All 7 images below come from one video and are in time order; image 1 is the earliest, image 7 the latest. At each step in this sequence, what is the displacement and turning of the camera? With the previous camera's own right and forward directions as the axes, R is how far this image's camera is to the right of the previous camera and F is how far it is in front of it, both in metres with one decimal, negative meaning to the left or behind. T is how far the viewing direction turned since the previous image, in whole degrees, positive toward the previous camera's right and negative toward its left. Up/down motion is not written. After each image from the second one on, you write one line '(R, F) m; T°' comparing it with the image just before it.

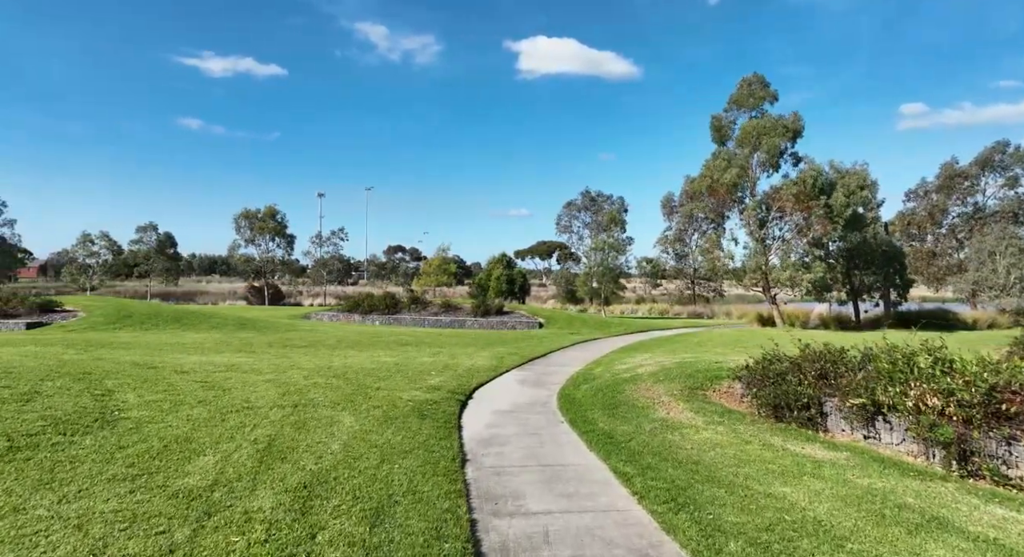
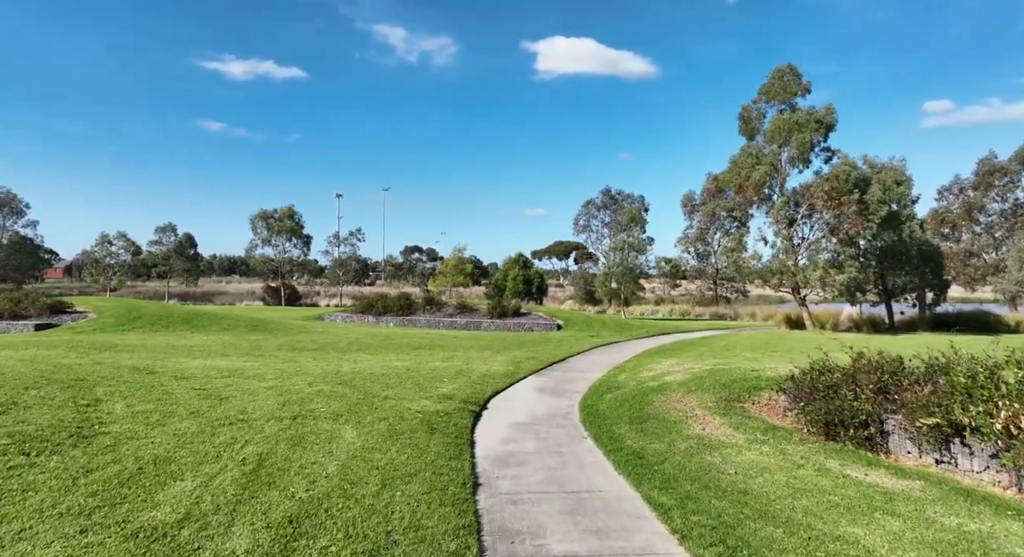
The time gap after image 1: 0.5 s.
(0.0, +0.7) m; -2°
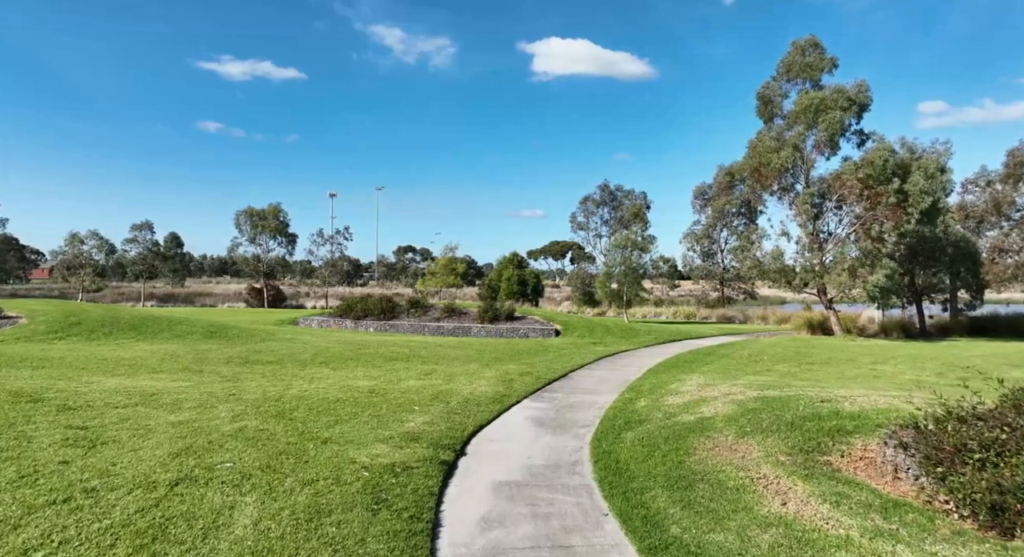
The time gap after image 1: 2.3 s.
(+0.1, +2.2) m; 0°
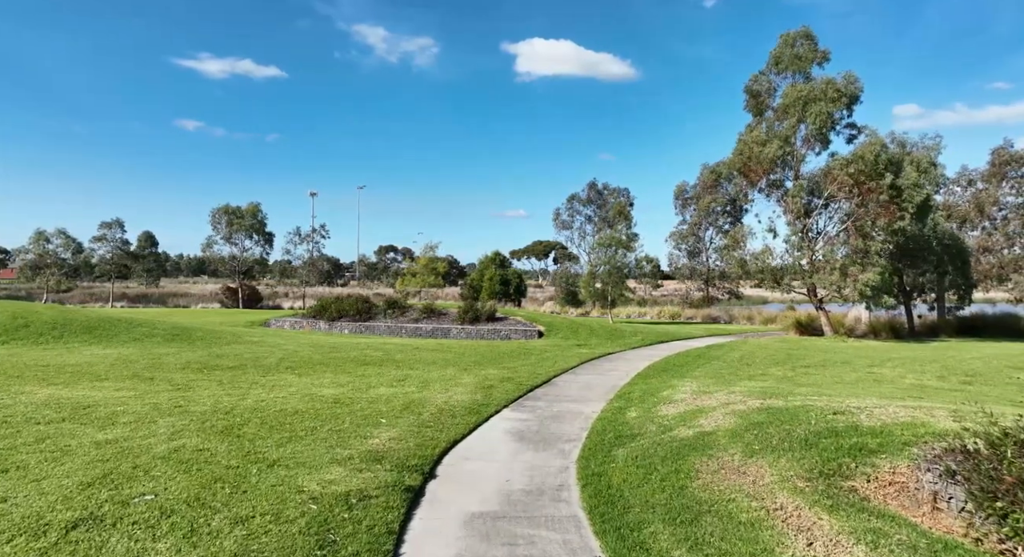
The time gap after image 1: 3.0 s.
(+0.1, +0.8) m; +2°
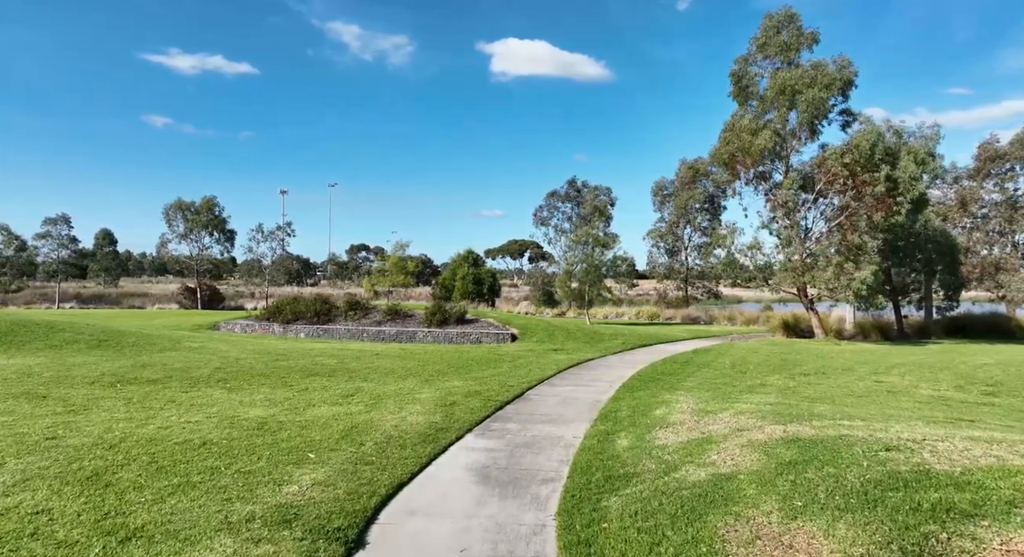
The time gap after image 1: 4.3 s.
(+0.1, +1.4) m; +2°
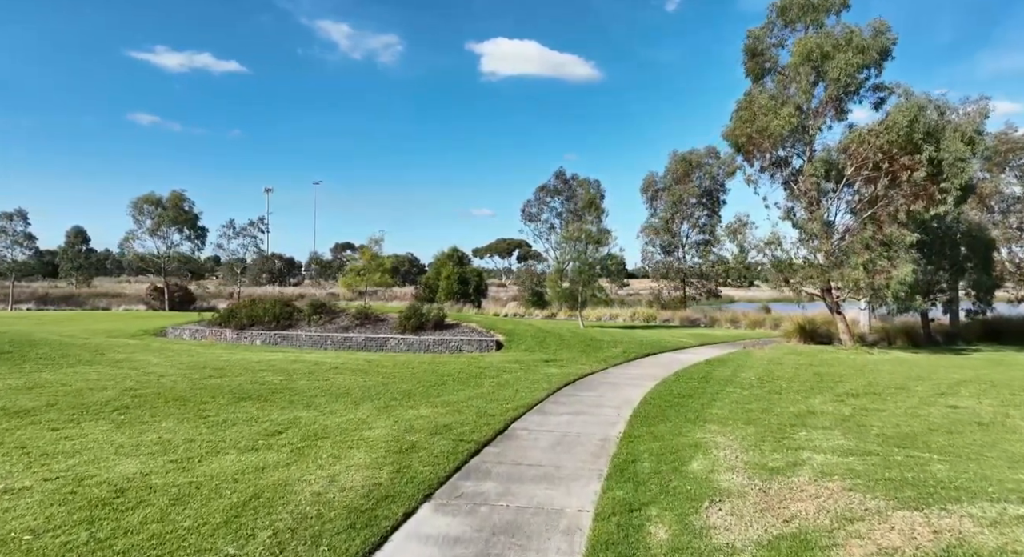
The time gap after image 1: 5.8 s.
(+0.1, +2.2) m; +1°
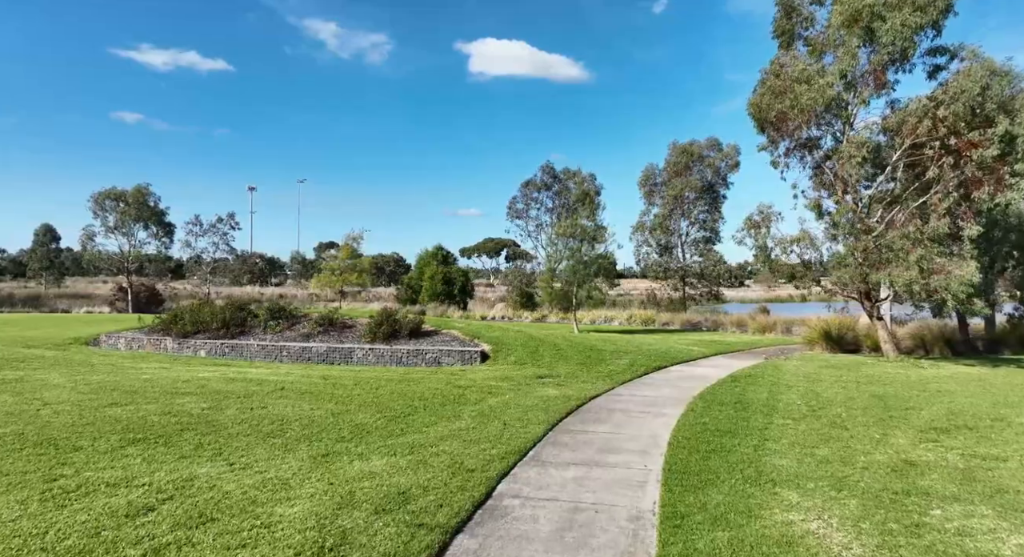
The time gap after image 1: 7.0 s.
(0.0, +2.3) m; +1°
